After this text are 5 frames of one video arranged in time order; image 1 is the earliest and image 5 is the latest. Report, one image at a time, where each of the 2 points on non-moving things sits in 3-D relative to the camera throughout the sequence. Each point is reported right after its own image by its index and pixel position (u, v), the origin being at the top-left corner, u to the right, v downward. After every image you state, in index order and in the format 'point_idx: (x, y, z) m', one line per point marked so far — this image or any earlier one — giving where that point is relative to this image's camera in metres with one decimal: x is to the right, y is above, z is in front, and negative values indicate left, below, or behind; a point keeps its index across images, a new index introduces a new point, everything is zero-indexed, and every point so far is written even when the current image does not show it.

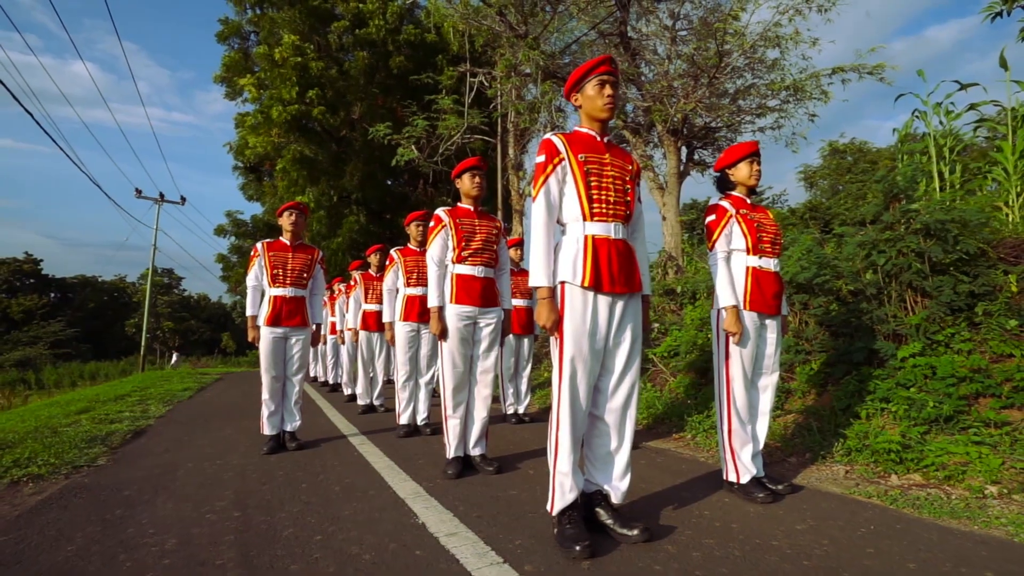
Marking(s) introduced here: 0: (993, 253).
0: (+4.8, +0.3, +5.2) m
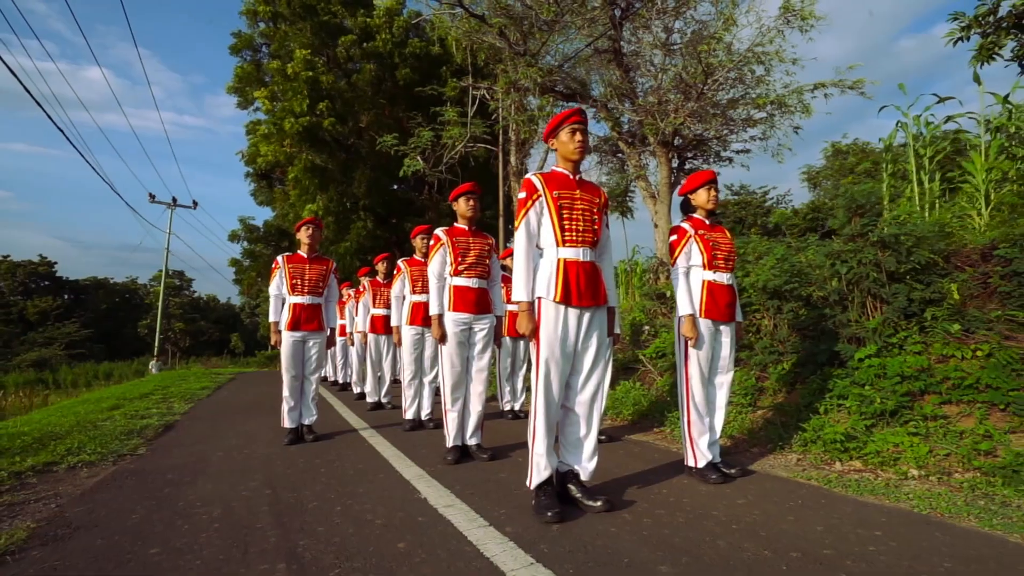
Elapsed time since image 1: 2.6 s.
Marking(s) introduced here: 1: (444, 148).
0: (+4.7, +0.3, +5.7) m
1: (-1.7, +3.4, +12.8) m
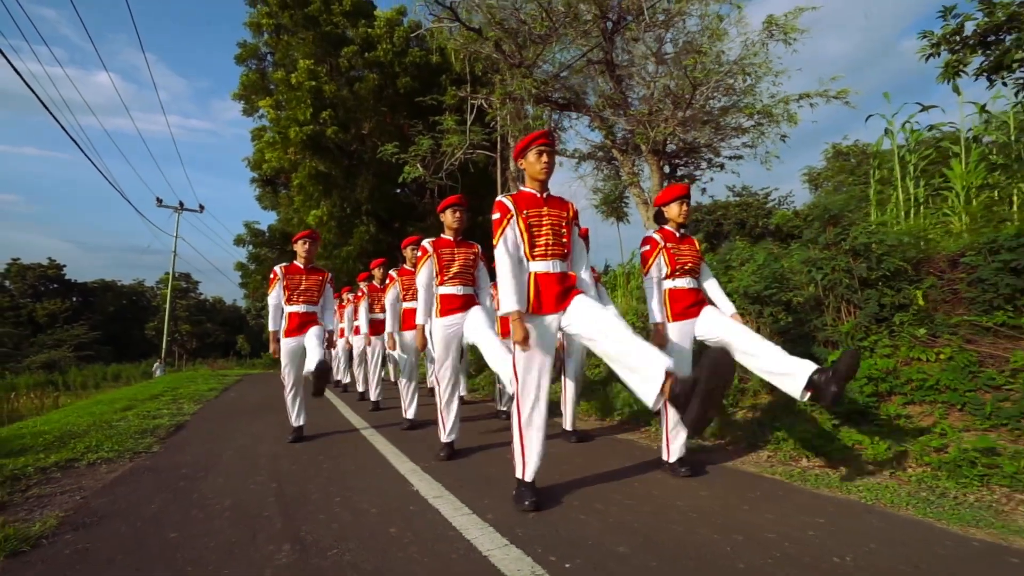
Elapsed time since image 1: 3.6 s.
0: (+4.6, +0.2, +6.0) m
1: (-1.7, +3.3, +13.1) m
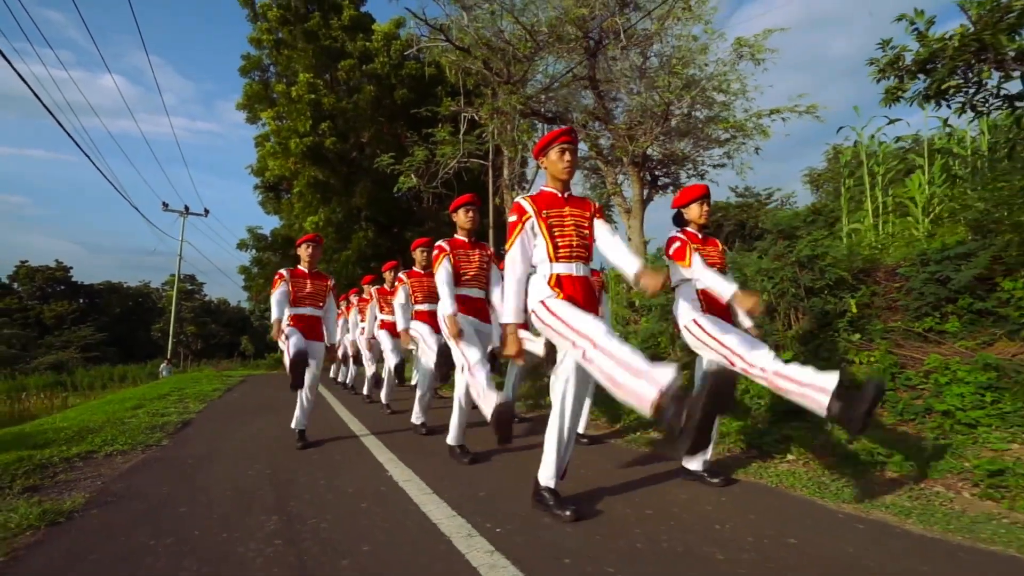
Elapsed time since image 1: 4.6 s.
0: (+4.3, +0.1, +6.5) m
1: (-2.0, +3.2, +13.8) m
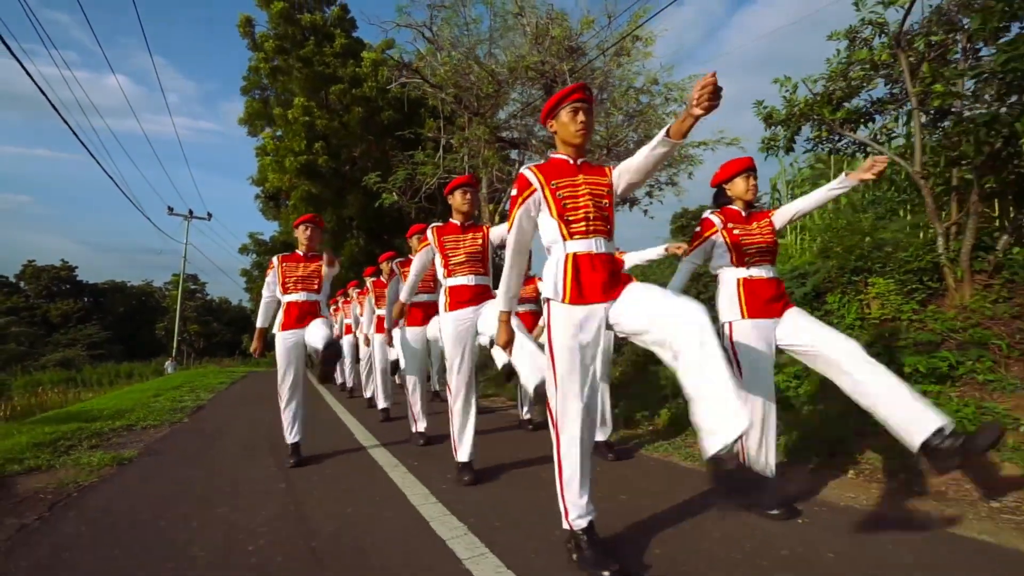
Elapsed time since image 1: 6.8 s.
0: (+3.5, -0.1, +8.2) m
1: (-2.8, +3.1, +15.4) m
